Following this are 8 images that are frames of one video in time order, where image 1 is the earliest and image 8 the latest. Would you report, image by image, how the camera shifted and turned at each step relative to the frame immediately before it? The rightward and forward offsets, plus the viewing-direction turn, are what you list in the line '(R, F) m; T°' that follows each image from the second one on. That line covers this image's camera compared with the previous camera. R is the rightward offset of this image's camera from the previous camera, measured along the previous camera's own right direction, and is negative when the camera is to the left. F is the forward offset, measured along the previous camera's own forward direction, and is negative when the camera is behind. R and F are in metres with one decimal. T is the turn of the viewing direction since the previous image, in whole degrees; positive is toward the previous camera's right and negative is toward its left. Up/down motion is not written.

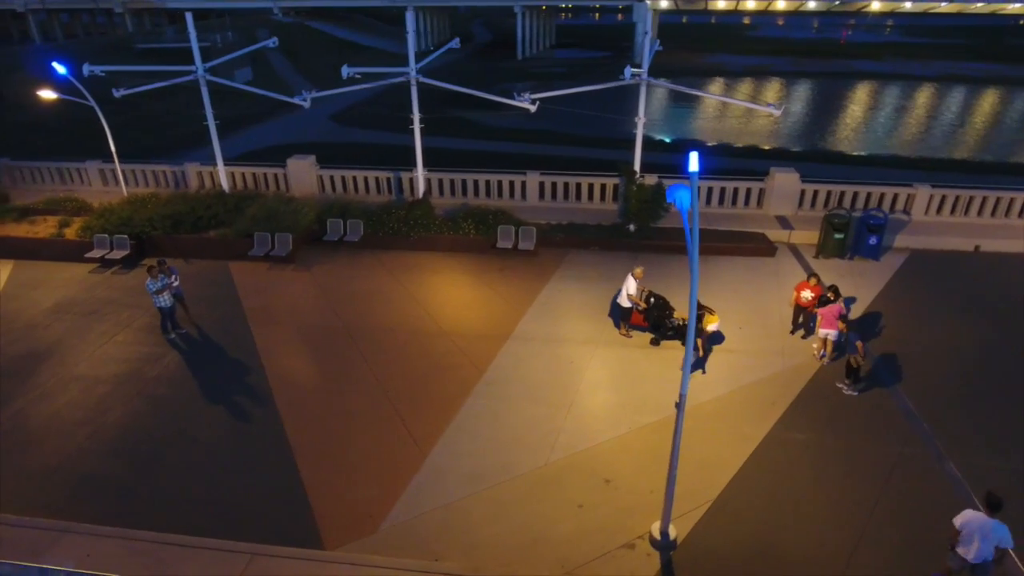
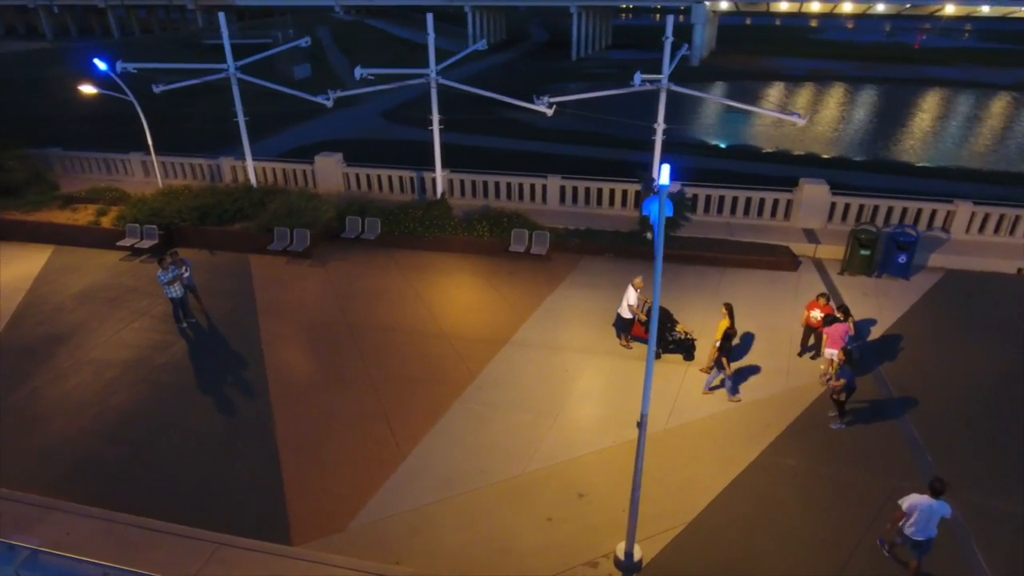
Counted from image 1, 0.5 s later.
(+0.9, +0.1) m; -5°
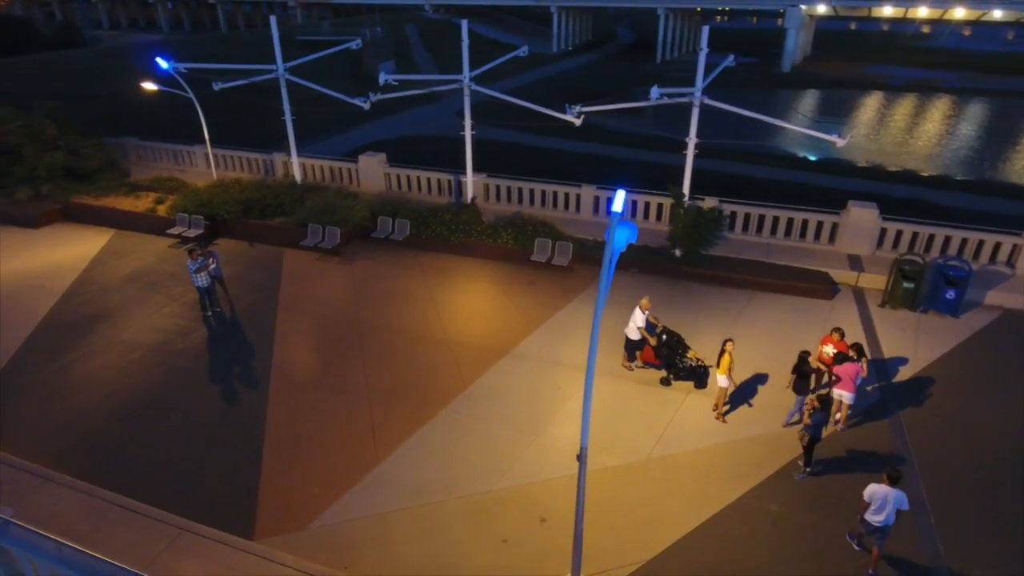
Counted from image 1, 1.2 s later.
(+1.4, +0.2) m; -7°
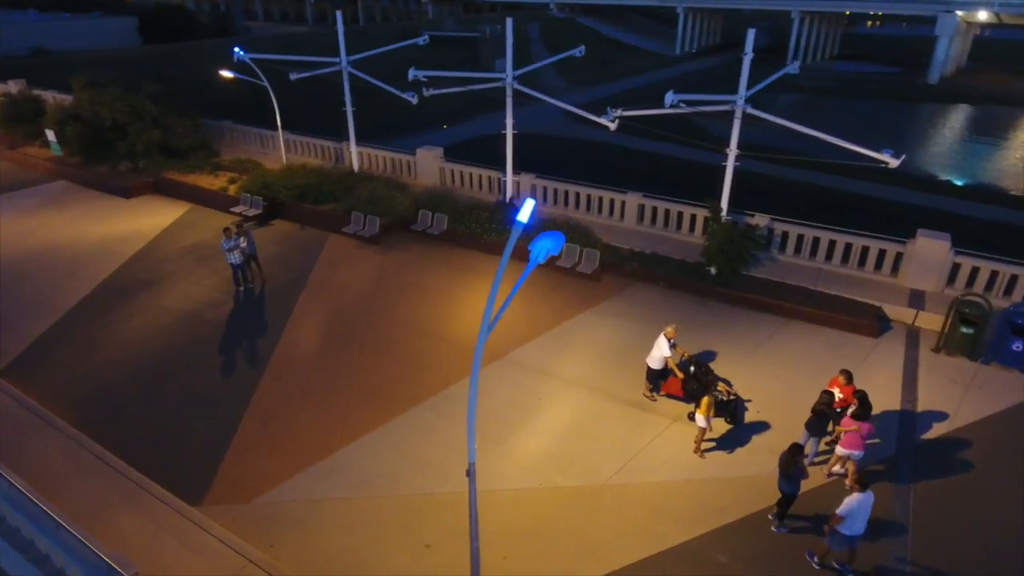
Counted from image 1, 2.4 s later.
(+2.0, +0.4) m; -10°
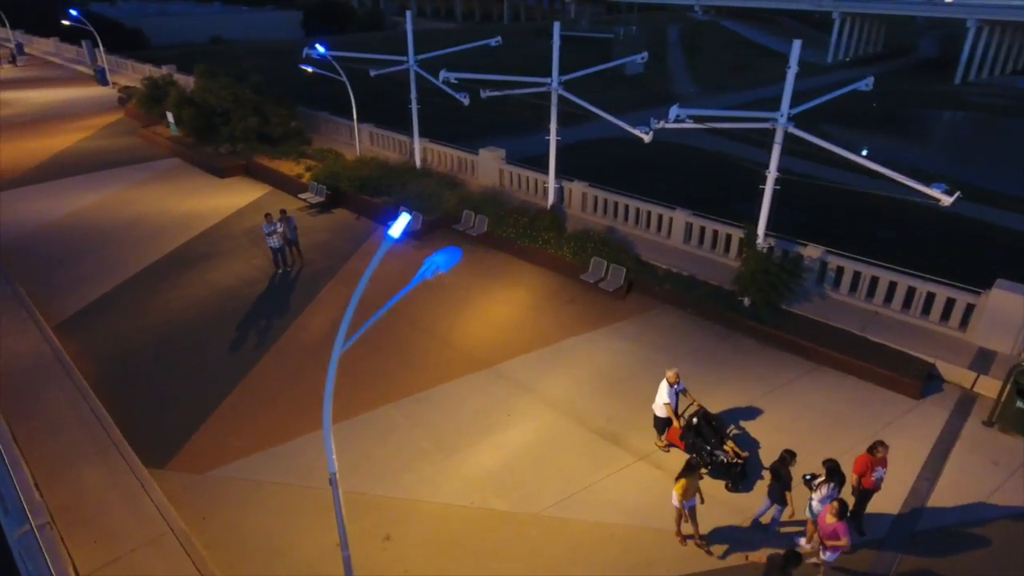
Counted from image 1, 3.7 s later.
(+2.3, +0.5) m; -11°
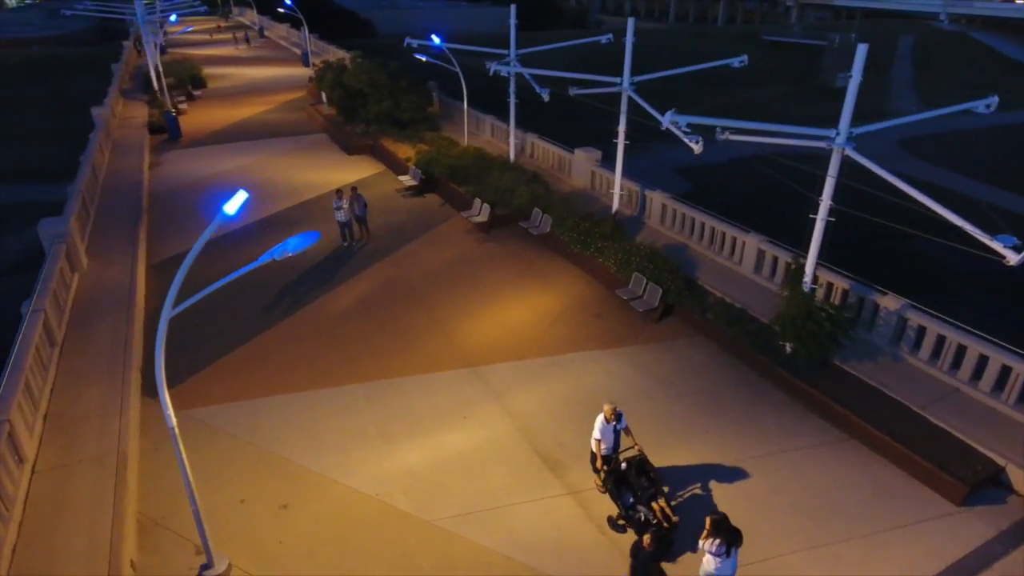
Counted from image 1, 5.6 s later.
(+3.2, +0.9) m; -16°
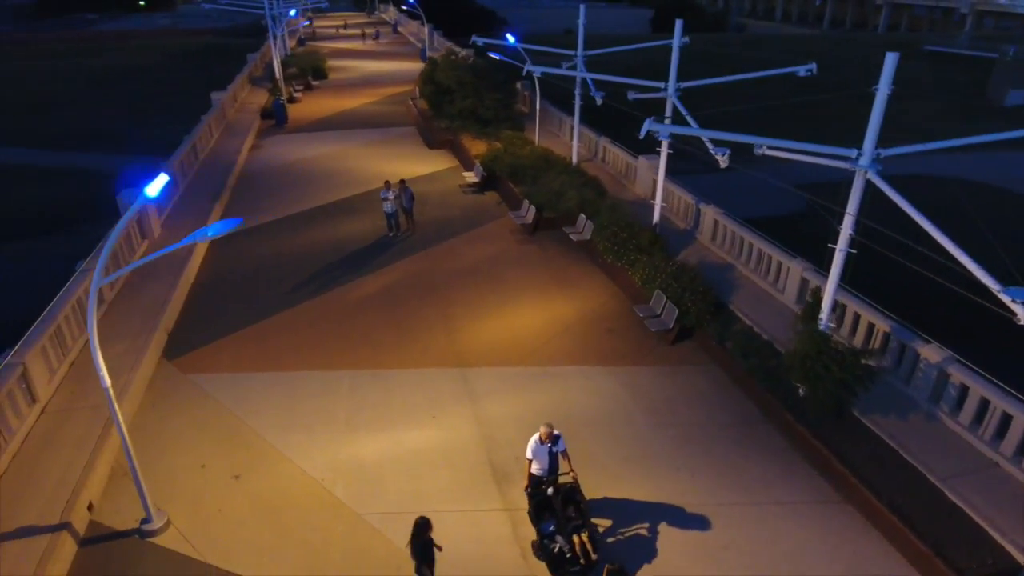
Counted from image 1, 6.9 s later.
(+2.1, +0.4) m; -11°
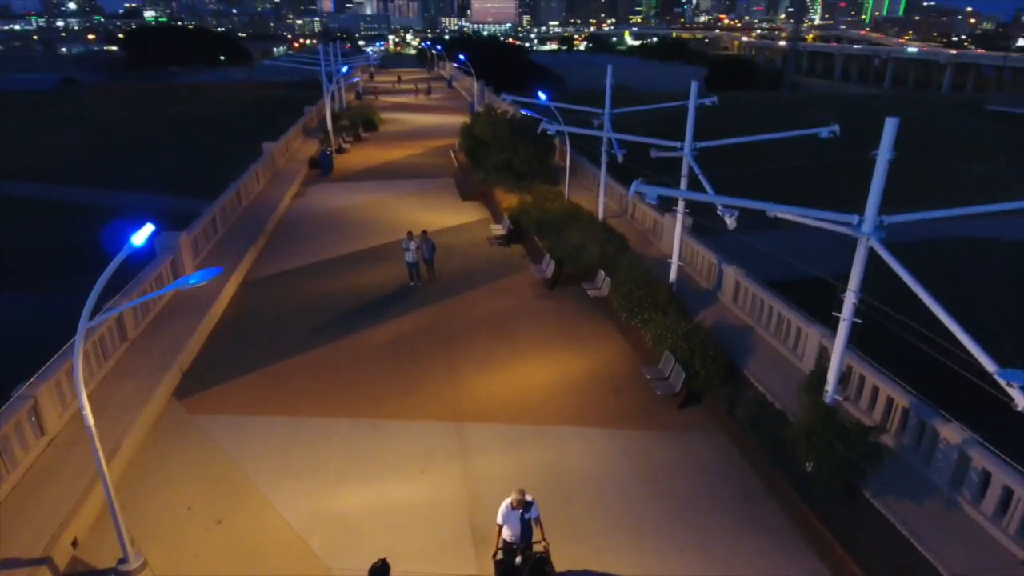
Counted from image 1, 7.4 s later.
(+0.9, +0.1) m; -5°
